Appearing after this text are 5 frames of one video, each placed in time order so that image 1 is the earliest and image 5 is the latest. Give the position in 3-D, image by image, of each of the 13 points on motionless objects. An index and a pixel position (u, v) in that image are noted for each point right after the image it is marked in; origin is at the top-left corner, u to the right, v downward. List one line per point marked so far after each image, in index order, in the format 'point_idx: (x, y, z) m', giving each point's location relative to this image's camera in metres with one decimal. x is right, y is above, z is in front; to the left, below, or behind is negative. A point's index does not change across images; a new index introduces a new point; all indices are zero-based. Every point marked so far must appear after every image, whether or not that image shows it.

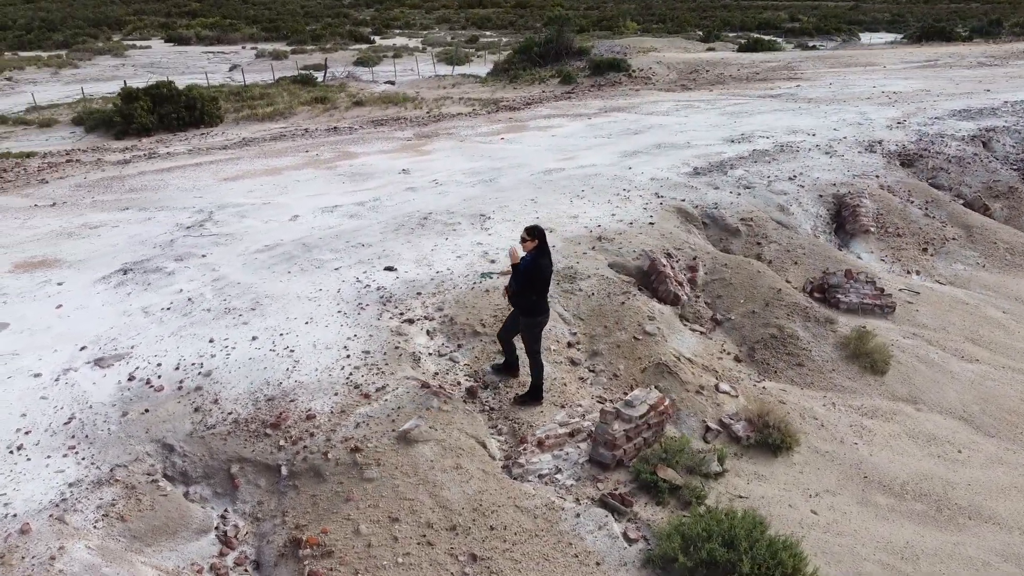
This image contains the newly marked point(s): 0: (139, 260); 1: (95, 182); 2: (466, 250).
0: (-4.0, +0.3, +8.7) m
1: (-6.4, +1.6, +12.5) m
2: (-0.6, +0.4, +9.1) m
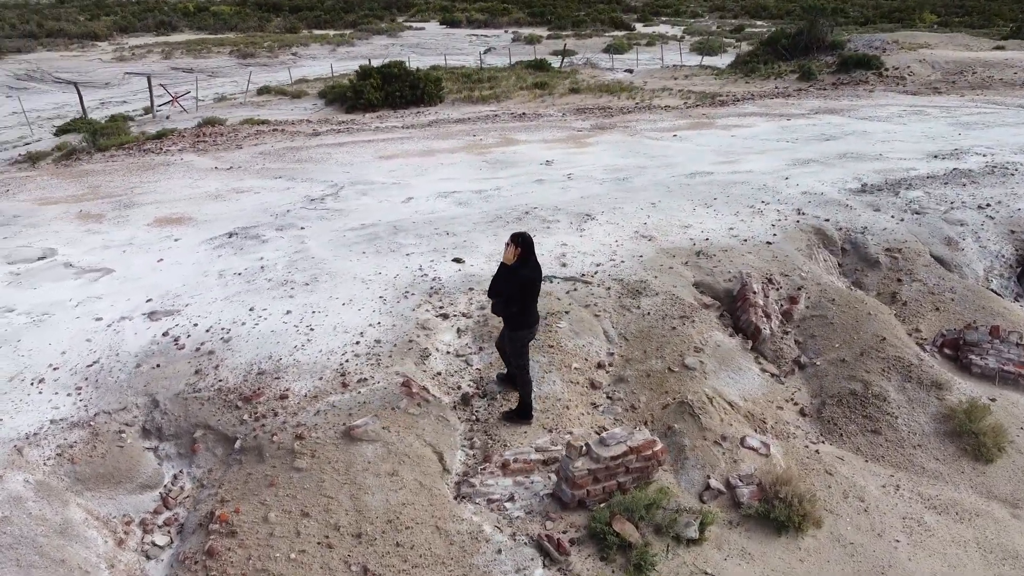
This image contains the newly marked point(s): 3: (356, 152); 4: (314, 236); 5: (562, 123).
0: (-3.1, +0.7, +9.4) m
1: (-4.0, +2.3, +13.7) m
2: (+0.3, +0.4, +8.7) m
3: (-2.6, +2.2, +13.3) m
4: (-2.2, +0.6, +9.1) m
5: (+1.0, +3.4, +16.6) m
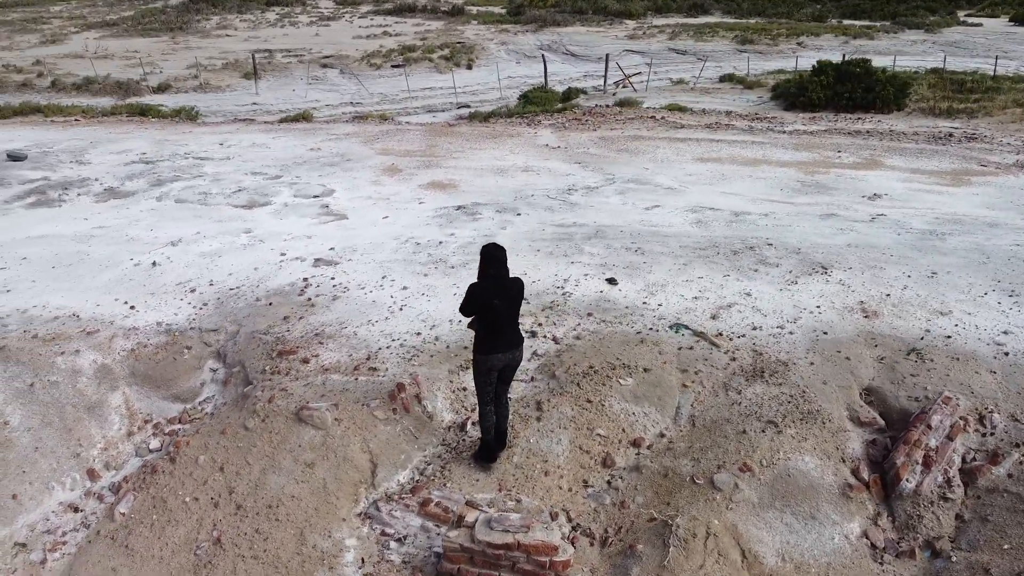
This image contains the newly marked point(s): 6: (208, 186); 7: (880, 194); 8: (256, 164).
0: (-0.4, +1.0, +9.8) m
1: (+1.8, +2.5, +13.6) m
2: (+1.8, -0.1, +7.2) m
3: (+2.6, +2.1, +12.5) m
4: (0.0, +0.7, +9.0) m
5: (+7.6, +2.2, +13.0) m
6: (-4.0, +1.3, +10.6) m
7: (+4.6, +1.2, +10.1) m
8: (-3.7, +1.8, +11.7) m
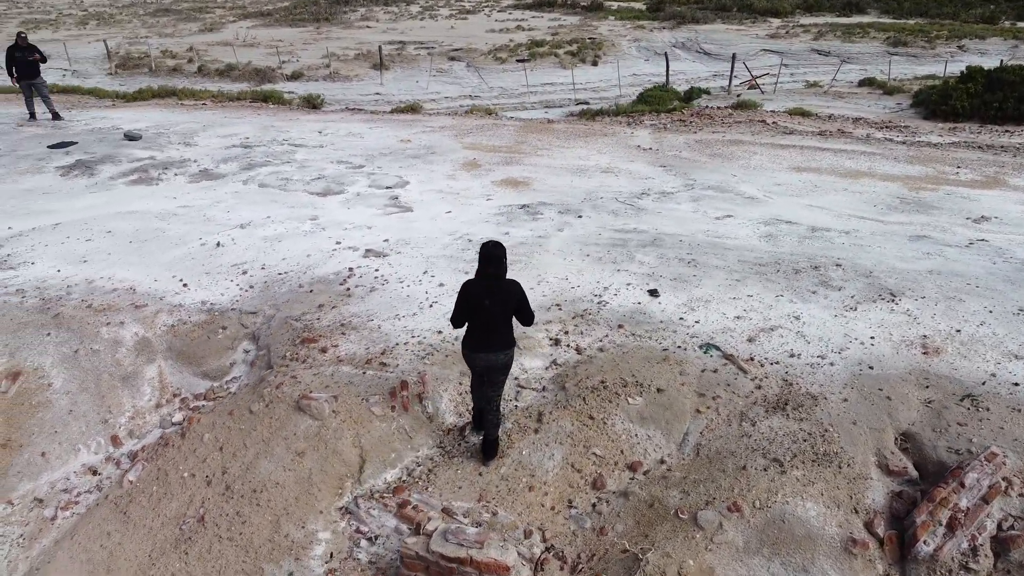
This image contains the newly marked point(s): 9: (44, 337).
0: (+0.4, +1.0, +9.6) m
1: (+3.3, +2.3, +13.0) m
2: (+2.1, -0.2, +6.8) m
3: (+3.9, +1.9, +11.7) m
4: (+0.7, +0.7, +8.8) m
5: (+8.9, +1.6, +11.4) m
6: (-3.0, +1.6, +11.0) m
7: (+5.4, +0.8, +9.1) m
8: (-2.5, +2.0, +12.0) m
9: (-3.9, -0.4, +6.7) m
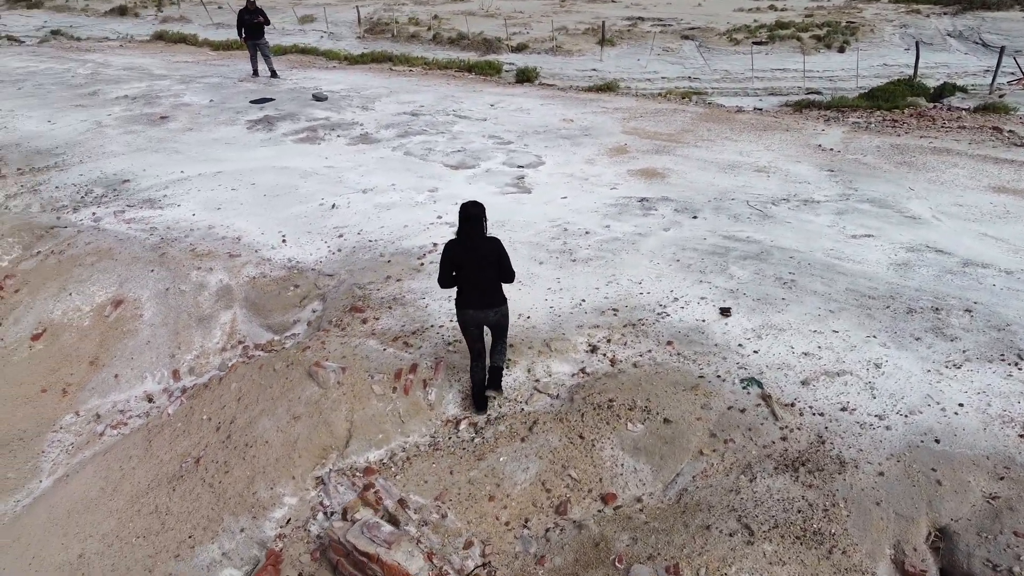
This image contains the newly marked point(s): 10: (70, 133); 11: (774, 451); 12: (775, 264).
0: (+1.7, +1.0, +8.9) m
1: (+5.6, +1.9, +11.3) m
2: (+2.3, -0.5, +5.8) m
3: (+5.8, +1.4, +9.9) m
4: (+1.7, +0.6, +8.1) m
5: (+10.4, +0.4, +8.2) m
6: (-1.0, +2.0, +11.2) m
7: (+6.2, +0.1, +7.0) m
8: (-0.1, +2.4, +12.0) m
9: (-3.4, +0.1, +7.5) m
10: (-6.6, +2.3, +12.1) m
11: (+1.6, -1.0, +4.9) m
12: (+2.3, +0.2, +7.2) m
